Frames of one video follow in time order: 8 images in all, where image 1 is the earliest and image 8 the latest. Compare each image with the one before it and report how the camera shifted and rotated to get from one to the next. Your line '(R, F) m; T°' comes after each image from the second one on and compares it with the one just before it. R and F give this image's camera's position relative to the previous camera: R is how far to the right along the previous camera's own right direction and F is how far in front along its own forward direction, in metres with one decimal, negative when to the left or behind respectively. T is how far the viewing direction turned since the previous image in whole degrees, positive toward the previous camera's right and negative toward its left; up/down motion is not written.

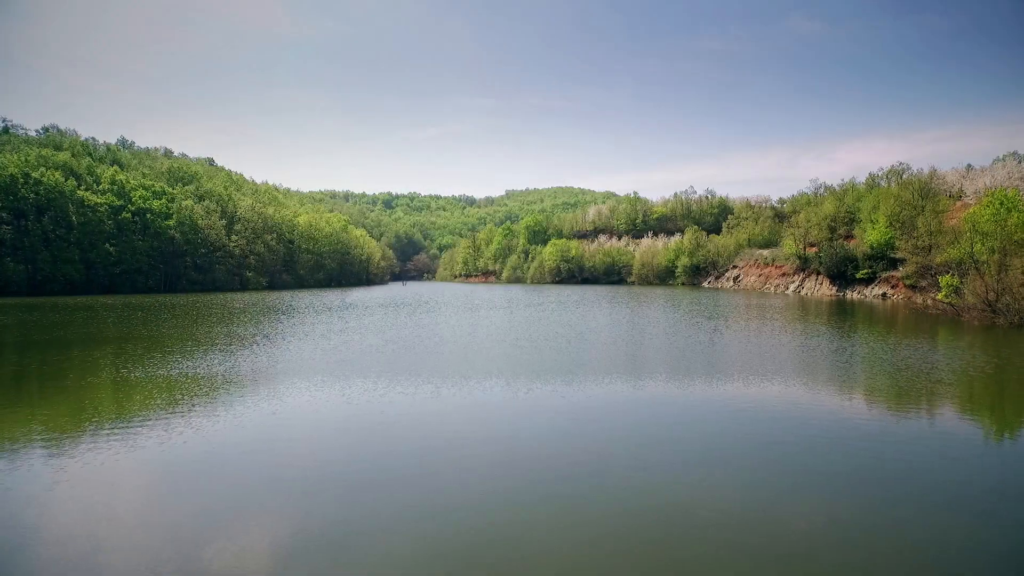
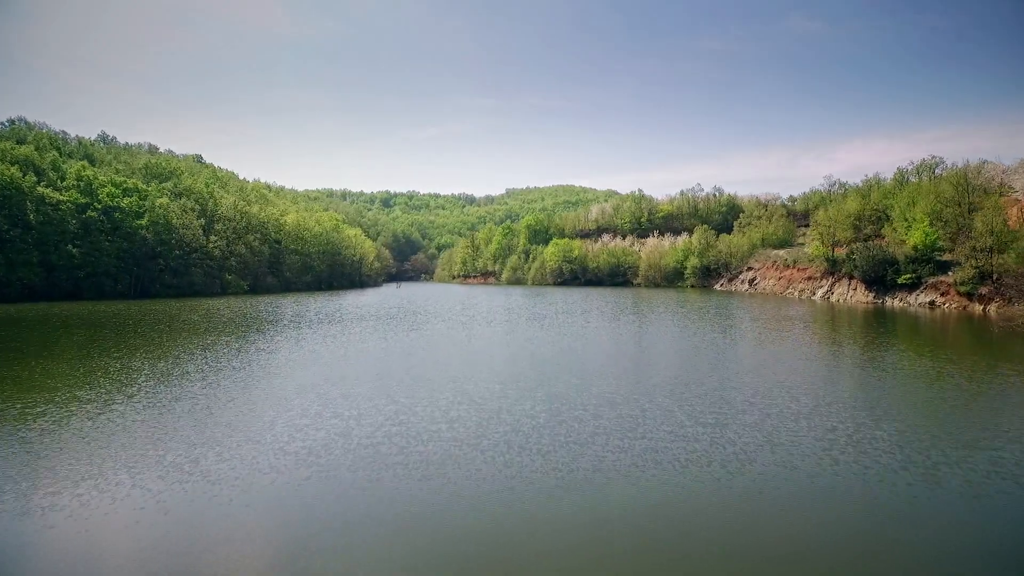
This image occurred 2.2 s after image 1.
(+0.1, +5.0) m; 0°
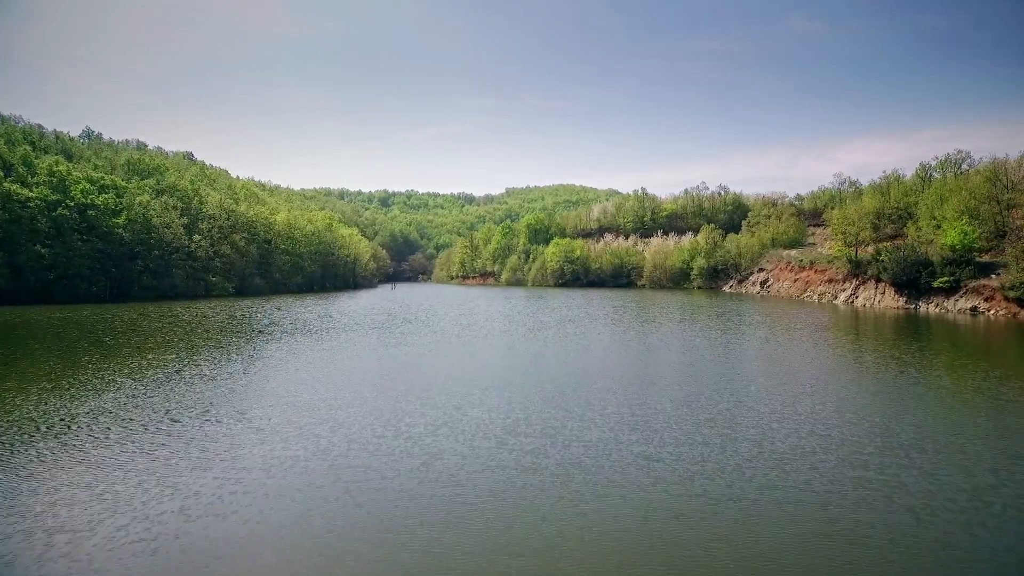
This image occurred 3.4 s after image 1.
(0.0, +3.5) m; 0°
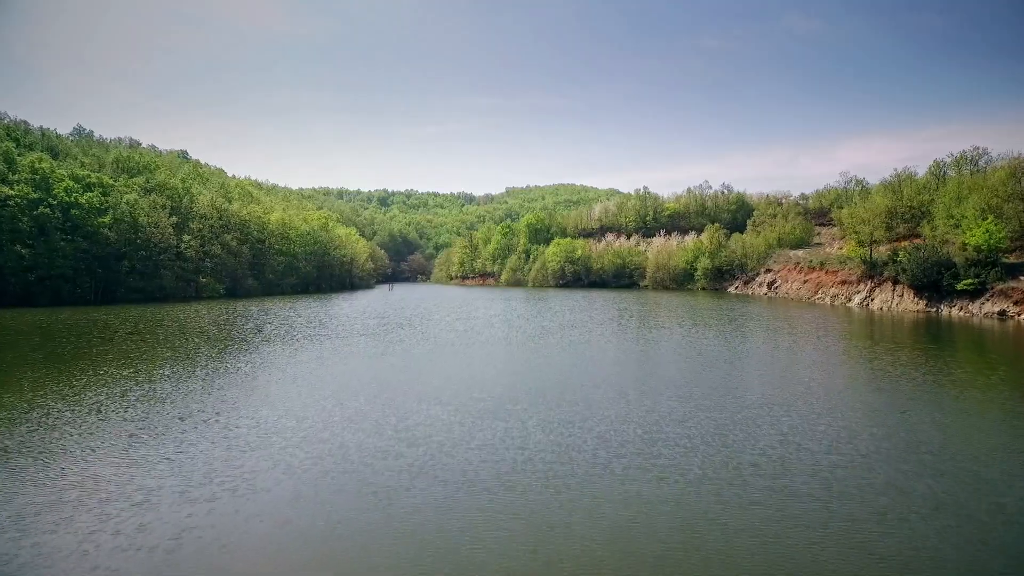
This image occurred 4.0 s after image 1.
(0.0, +2.0) m; 0°
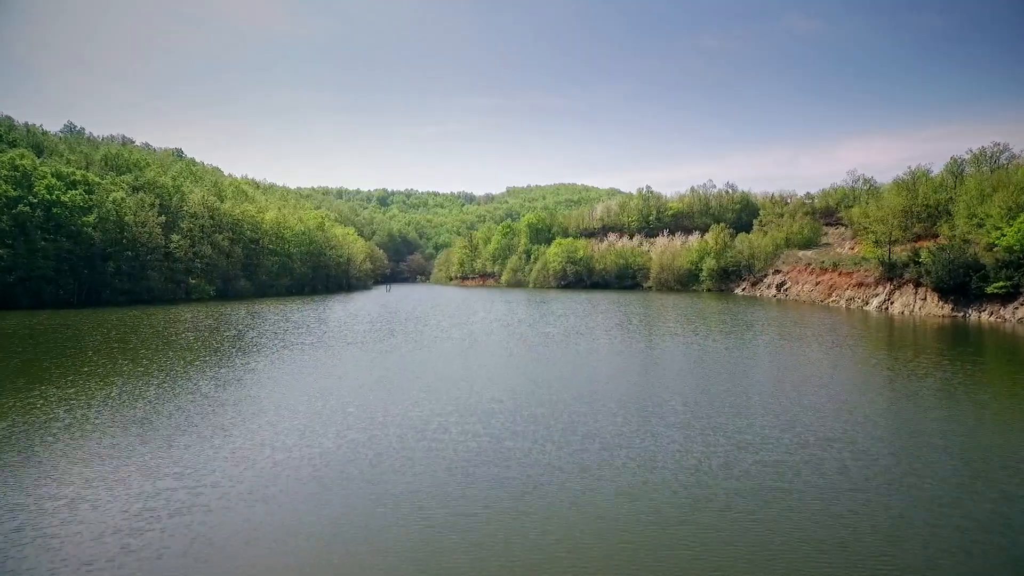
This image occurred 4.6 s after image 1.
(-0.1, +2.1) m; 0°
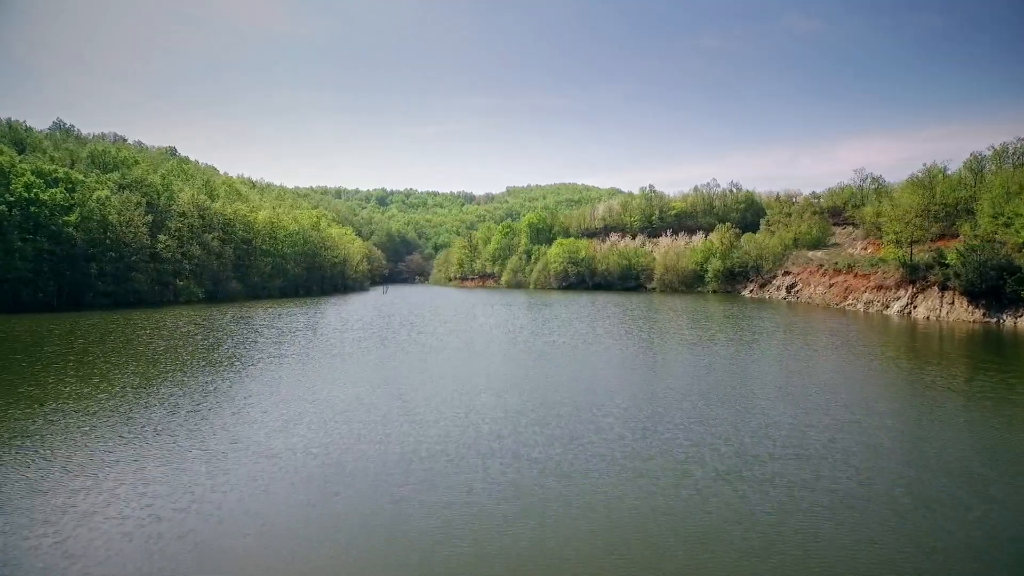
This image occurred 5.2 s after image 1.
(0.0, +2.3) m; 0°
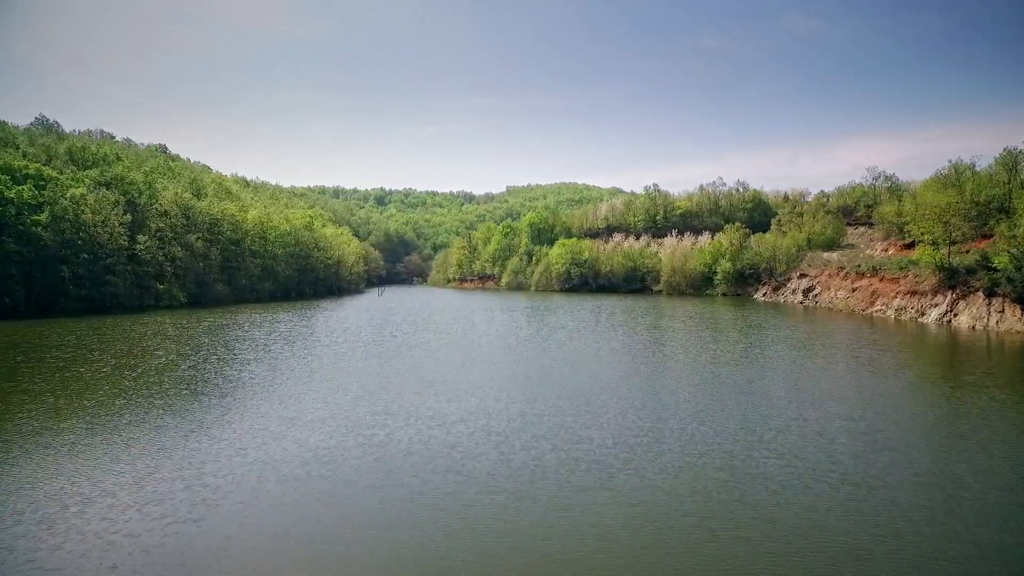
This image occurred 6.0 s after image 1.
(-0.1, +3.4) m; 0°
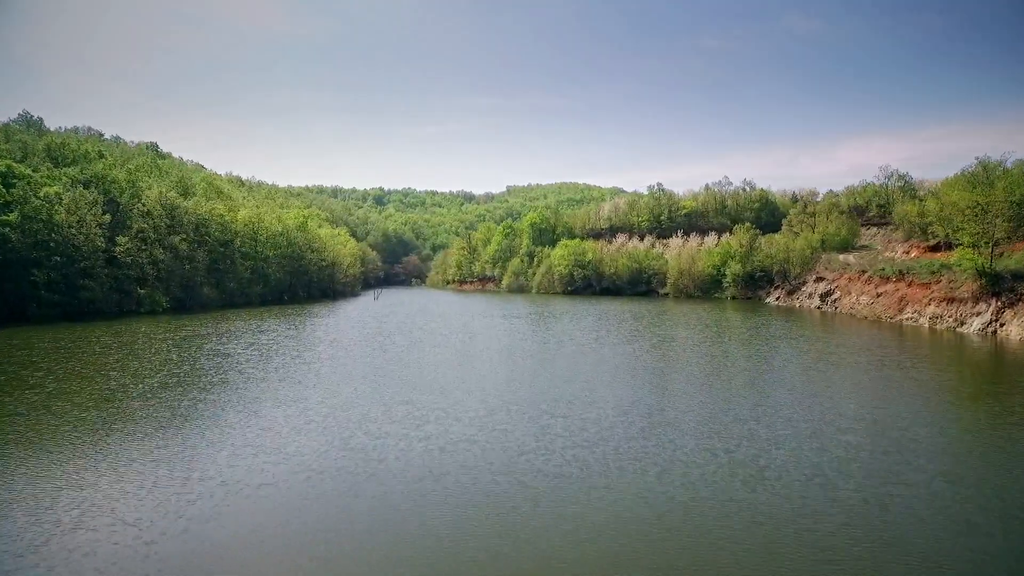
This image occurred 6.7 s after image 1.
(-0.2, +3.1) m; 0°
